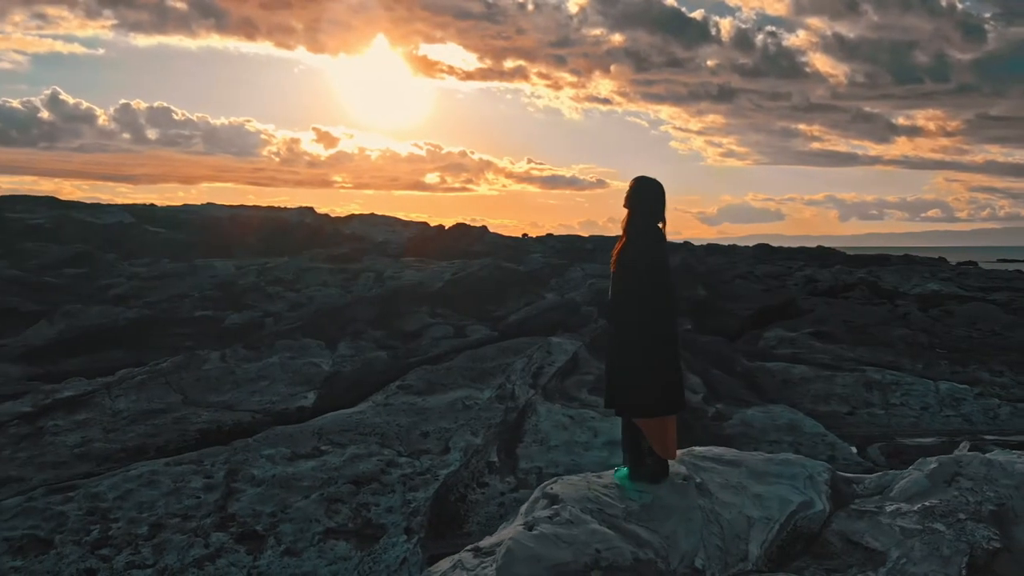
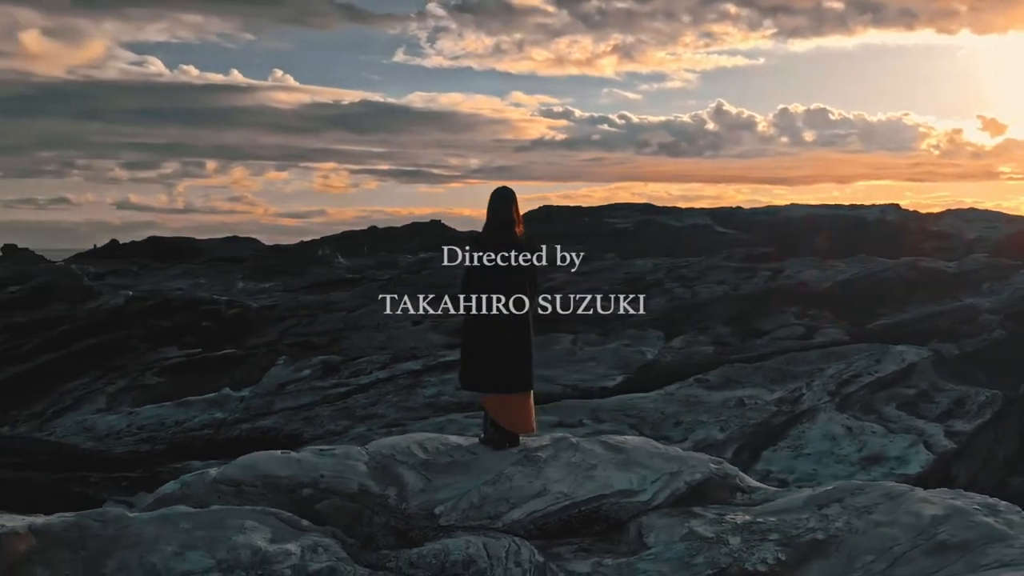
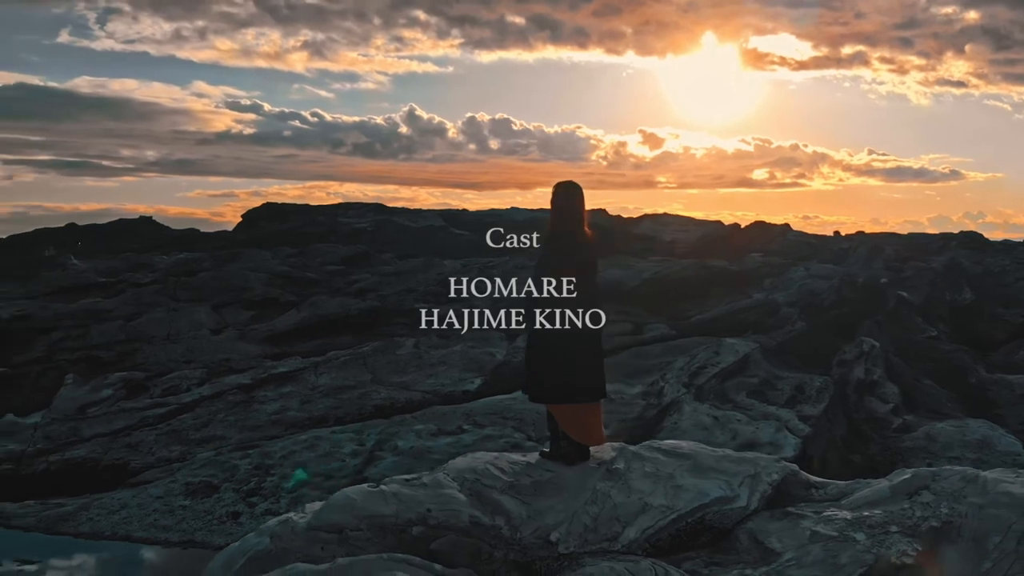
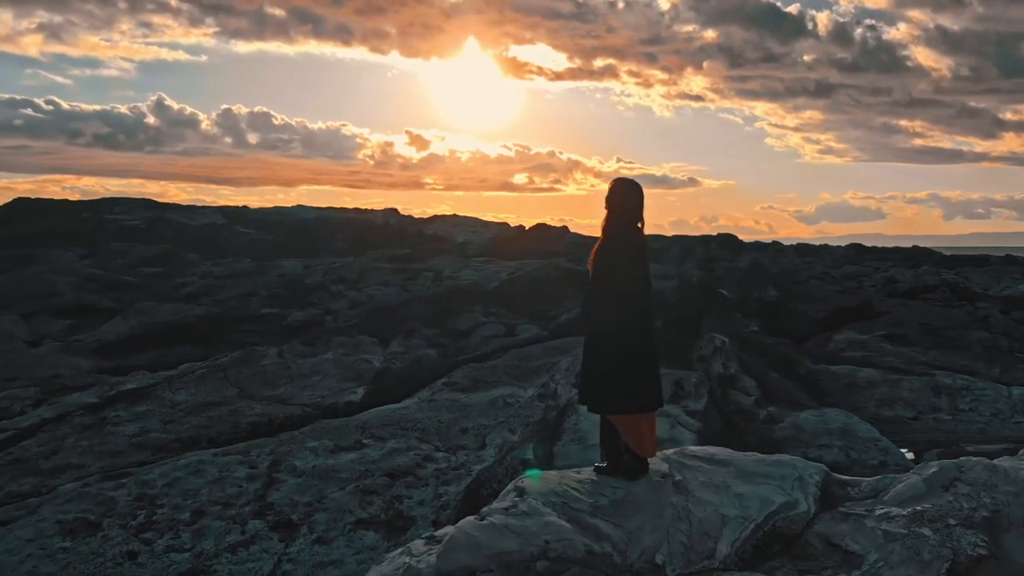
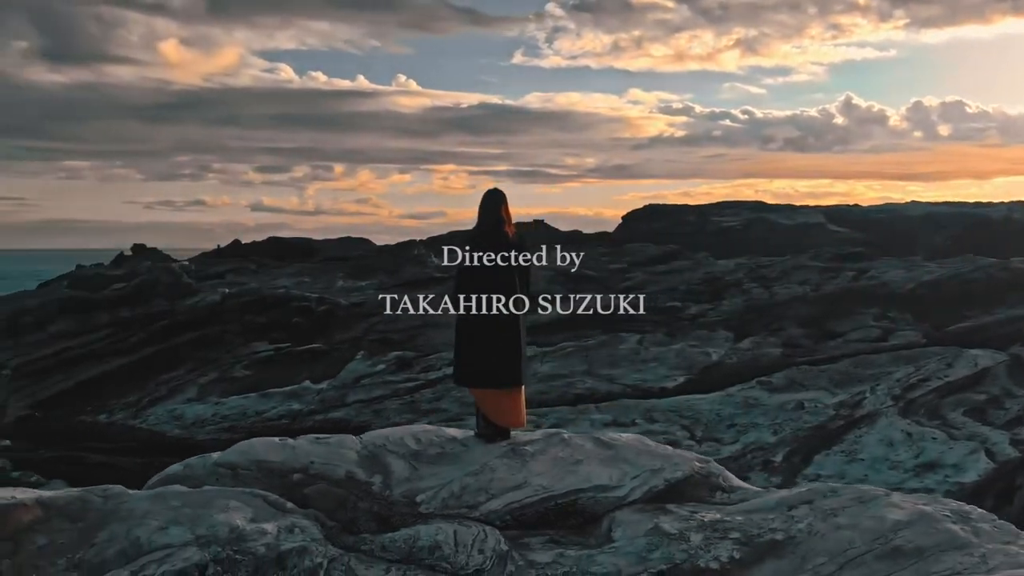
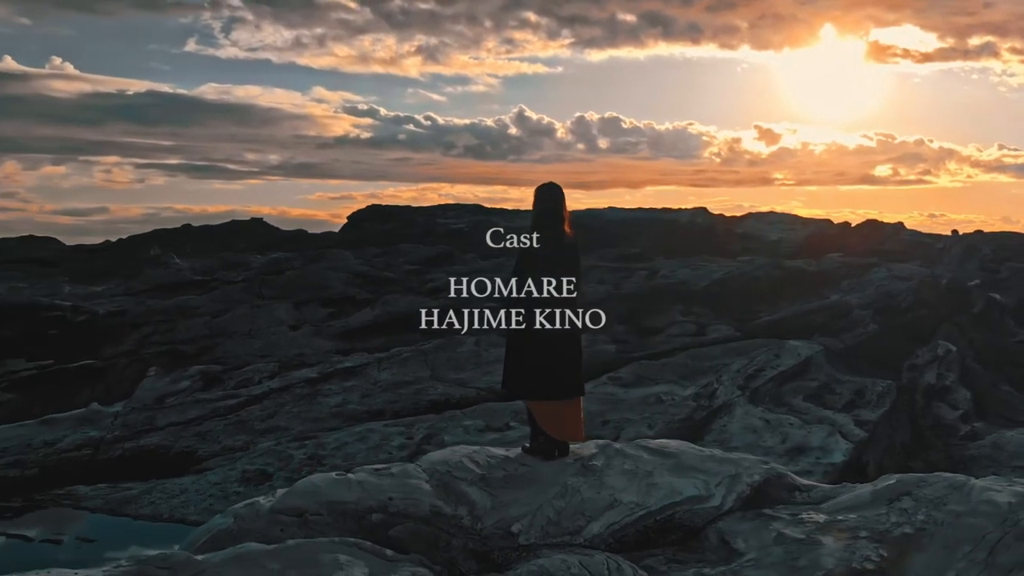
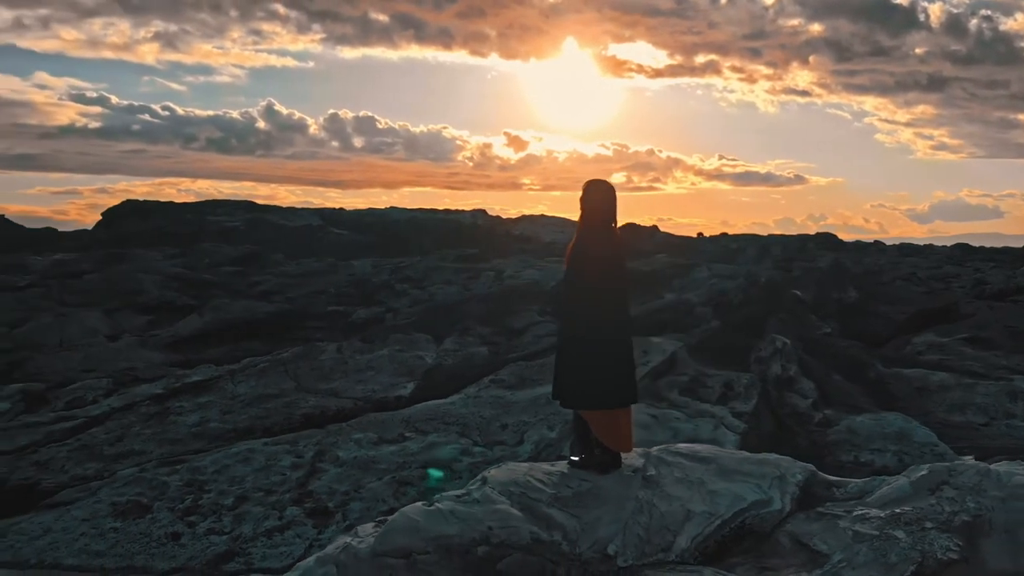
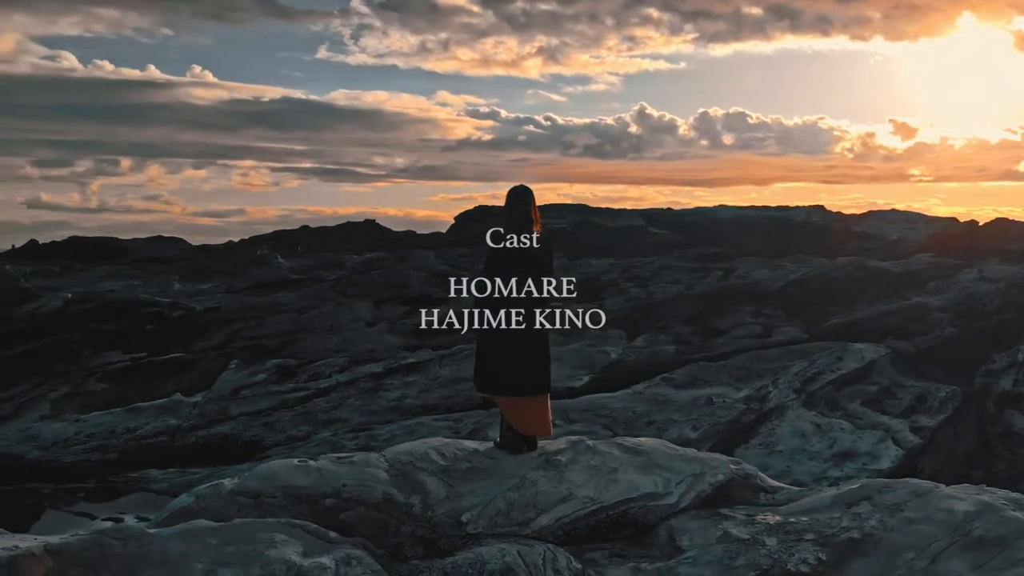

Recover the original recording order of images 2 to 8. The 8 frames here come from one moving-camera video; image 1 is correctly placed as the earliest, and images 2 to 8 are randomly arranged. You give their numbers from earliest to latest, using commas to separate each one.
4, 7, 3, 6, 8, 2, 5
